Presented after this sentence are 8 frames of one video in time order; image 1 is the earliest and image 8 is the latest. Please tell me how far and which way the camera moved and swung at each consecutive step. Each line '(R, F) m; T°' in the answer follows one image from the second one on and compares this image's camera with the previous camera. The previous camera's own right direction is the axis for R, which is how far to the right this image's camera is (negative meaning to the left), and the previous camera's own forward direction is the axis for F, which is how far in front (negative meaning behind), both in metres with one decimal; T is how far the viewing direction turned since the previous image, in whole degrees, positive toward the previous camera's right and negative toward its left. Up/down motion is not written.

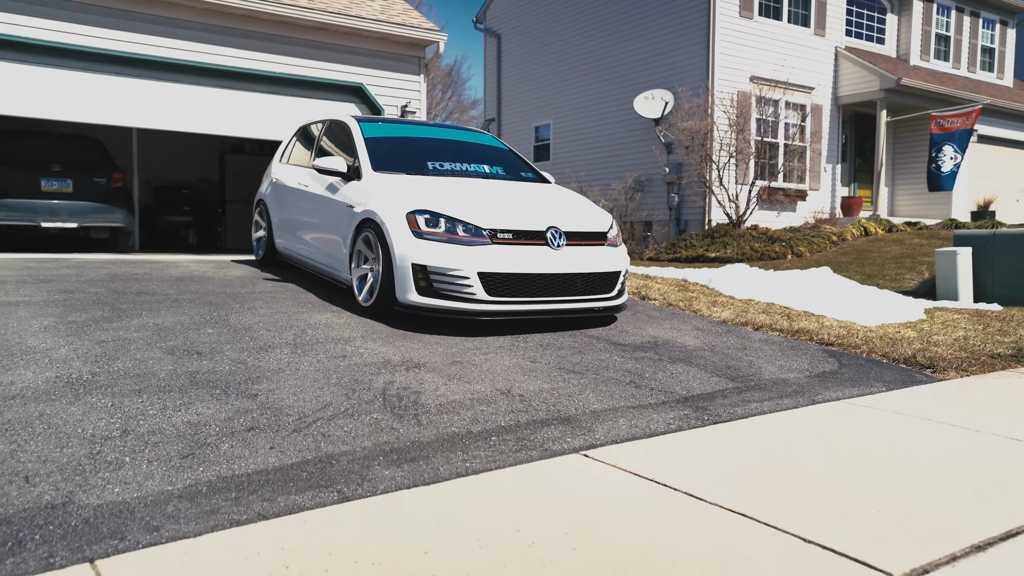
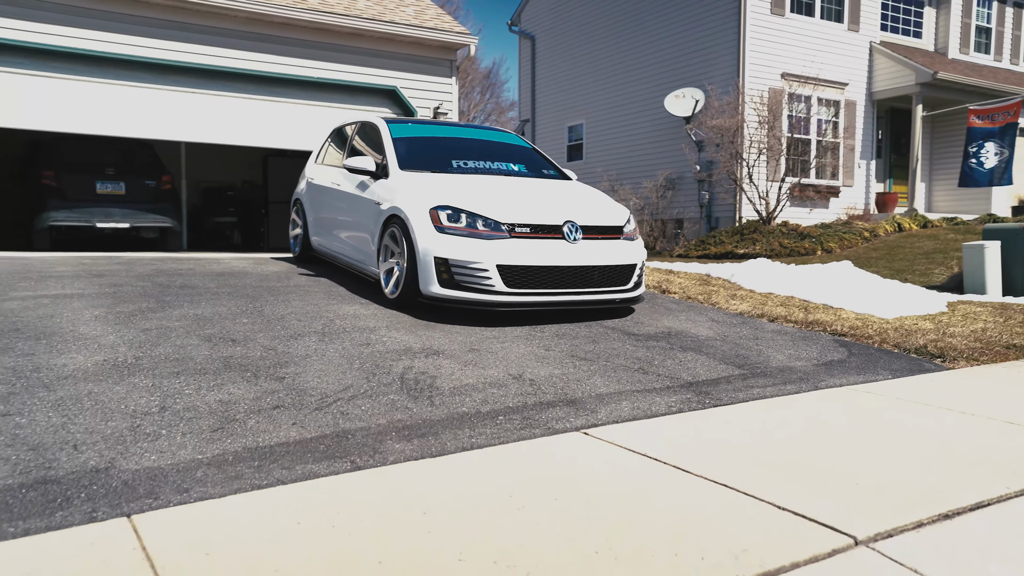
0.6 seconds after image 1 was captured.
(+0.2, -0.2) m; -3°
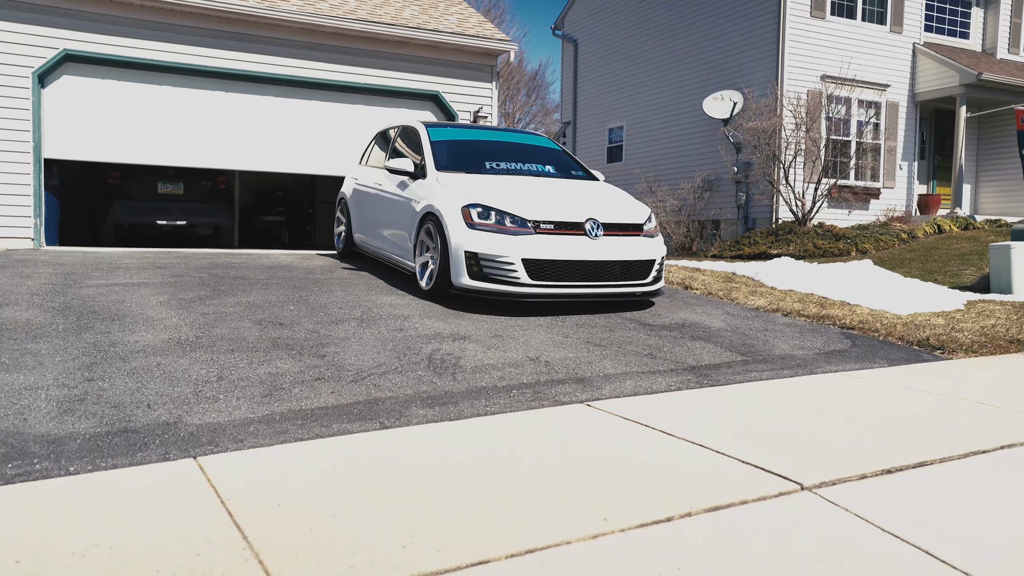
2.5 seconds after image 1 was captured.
(+0.2, -0.4) m; -4°
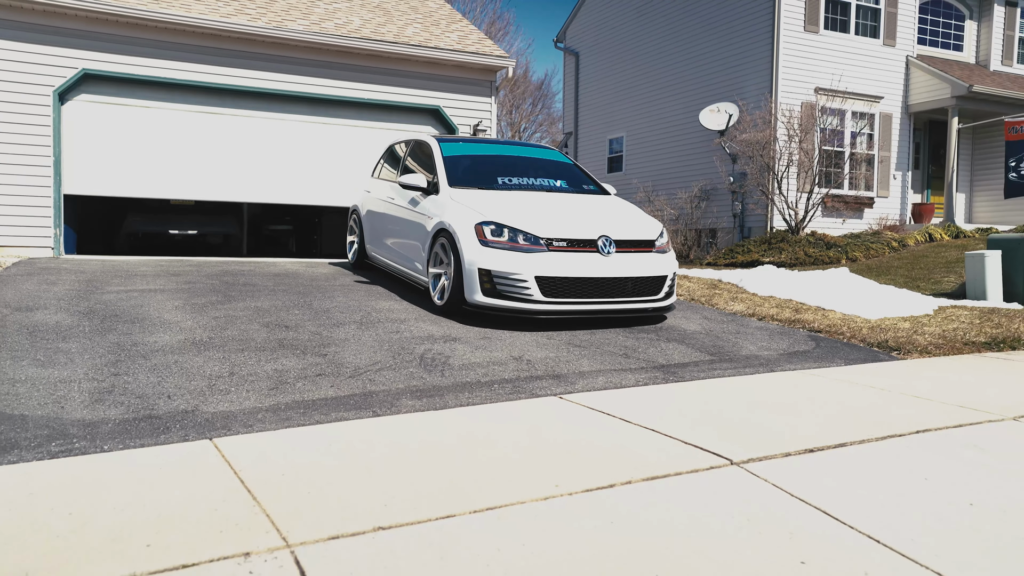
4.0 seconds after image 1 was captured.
(+0.2, -0.4) m; -1°
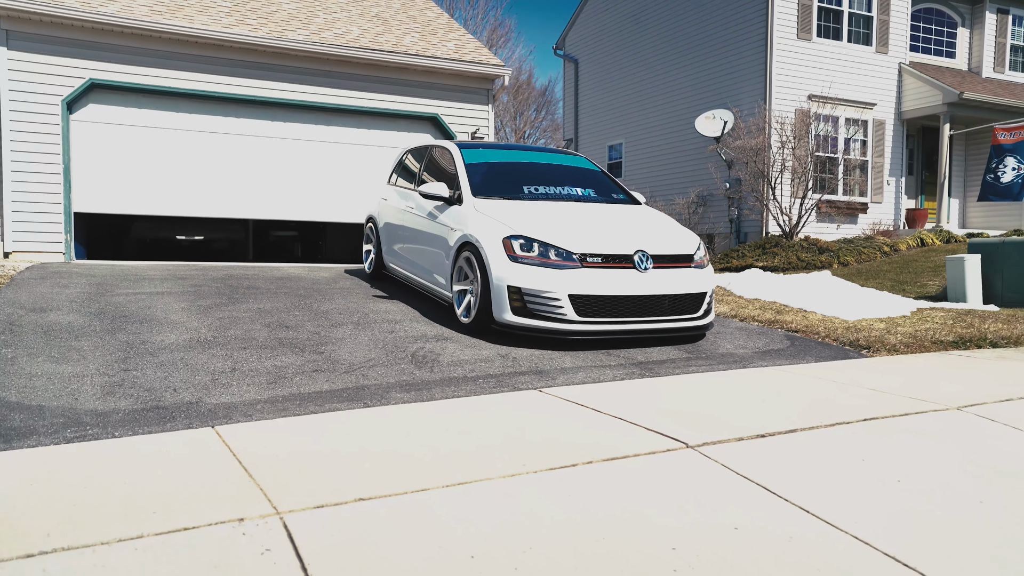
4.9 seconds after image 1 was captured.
(+0.1, -0.3) m; 0°
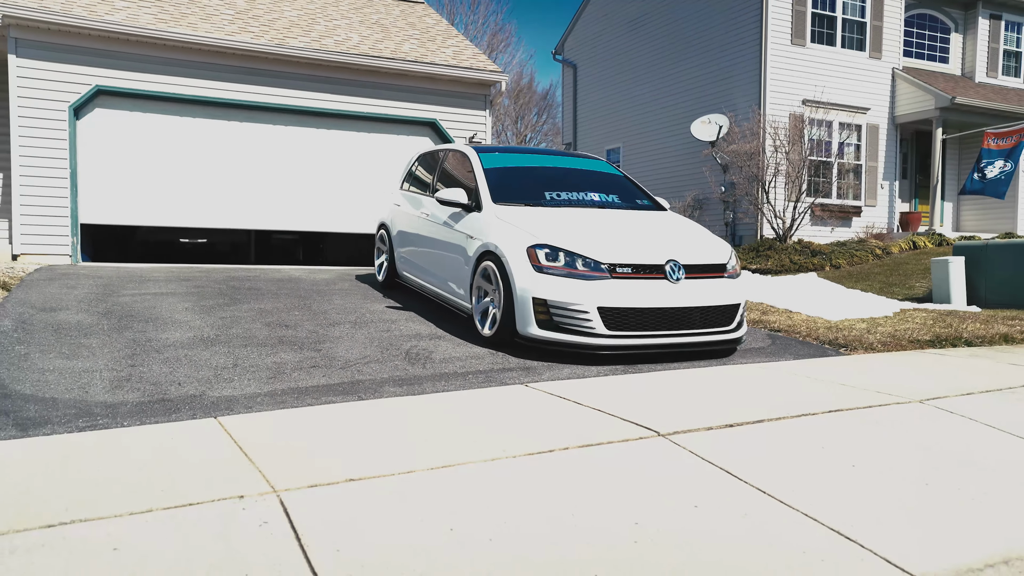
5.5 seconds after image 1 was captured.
(+0.1, -0.2) m; 0°
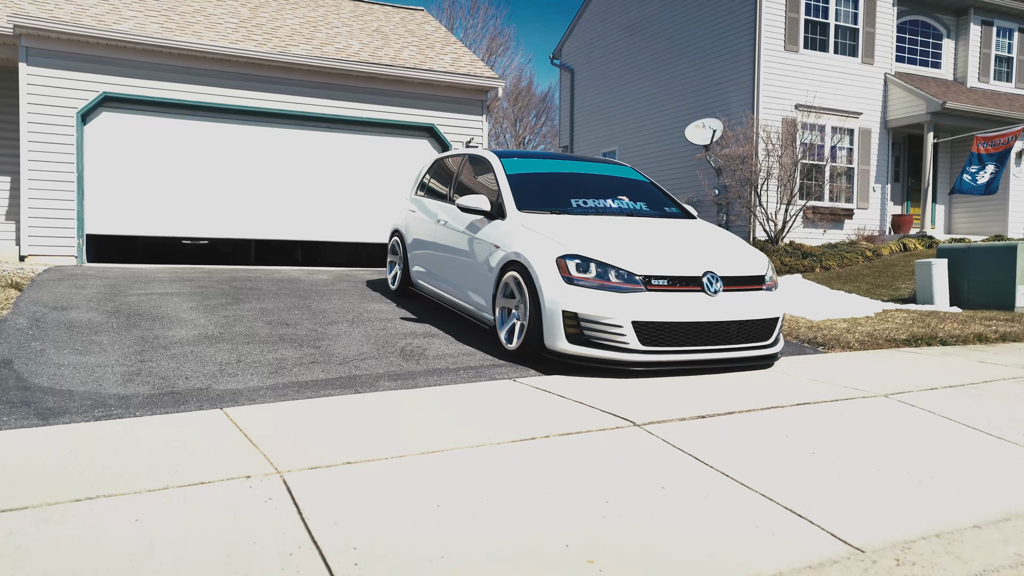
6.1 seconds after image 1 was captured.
(+0.1, -0.3) m; 0°
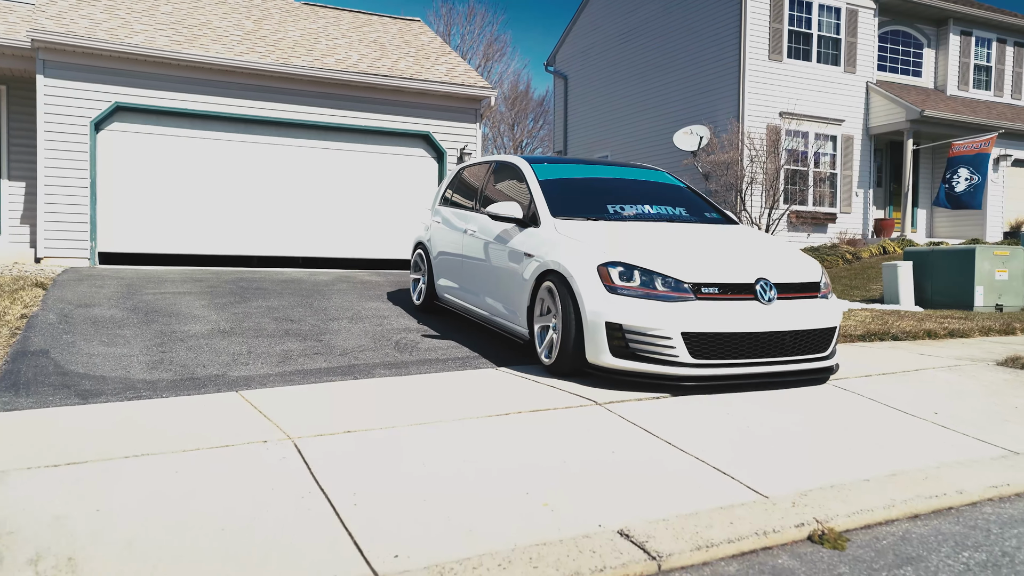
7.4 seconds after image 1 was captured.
(+0.1, -0.6) m; 0°
